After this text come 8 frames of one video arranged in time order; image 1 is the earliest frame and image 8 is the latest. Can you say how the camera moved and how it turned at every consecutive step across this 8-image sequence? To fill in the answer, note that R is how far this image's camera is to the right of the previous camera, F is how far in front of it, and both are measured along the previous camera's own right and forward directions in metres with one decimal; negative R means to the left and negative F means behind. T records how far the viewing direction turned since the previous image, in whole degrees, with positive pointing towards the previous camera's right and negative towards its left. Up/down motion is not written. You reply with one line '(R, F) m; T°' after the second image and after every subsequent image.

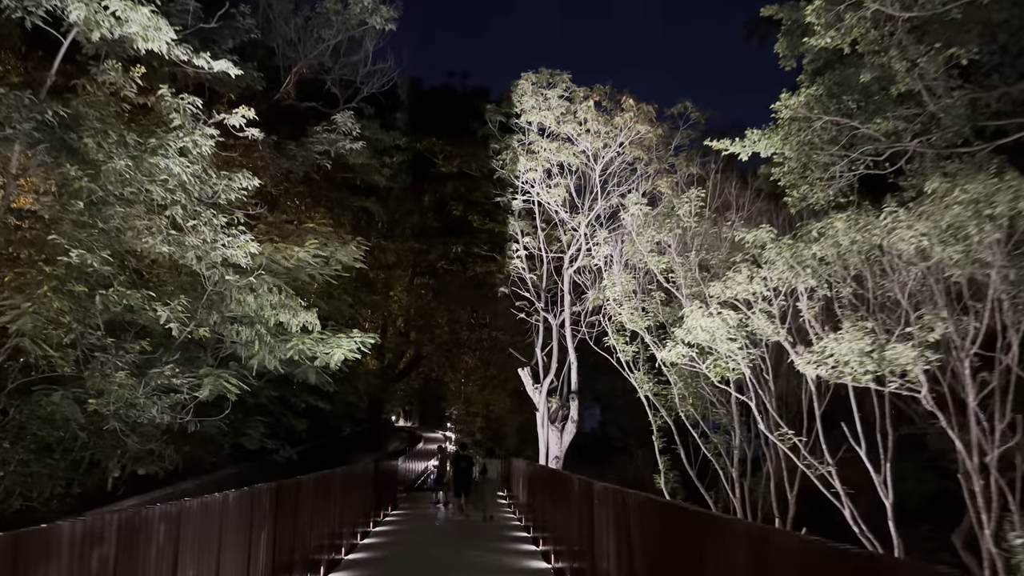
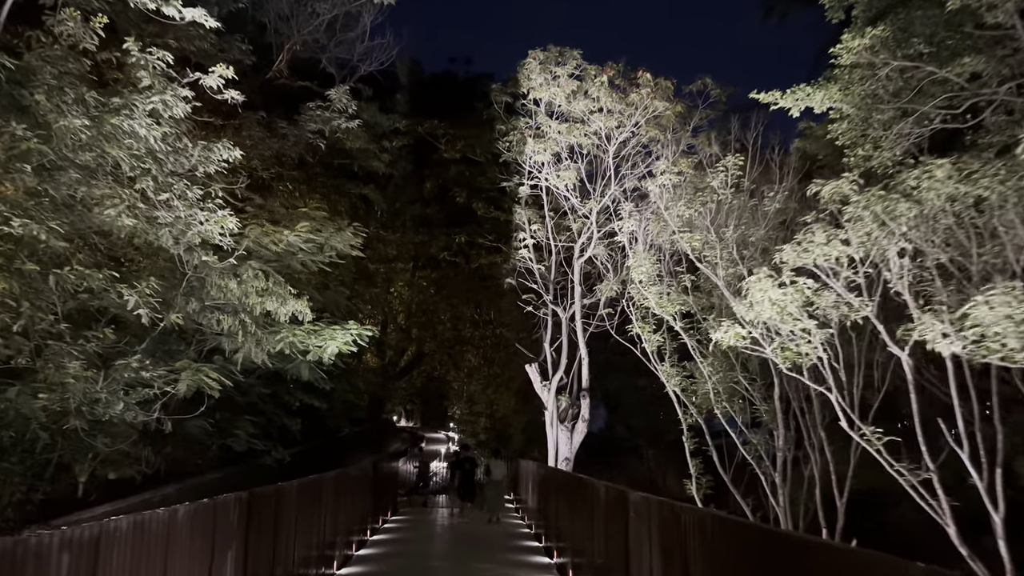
(-0.1, +1.0) m; 0°
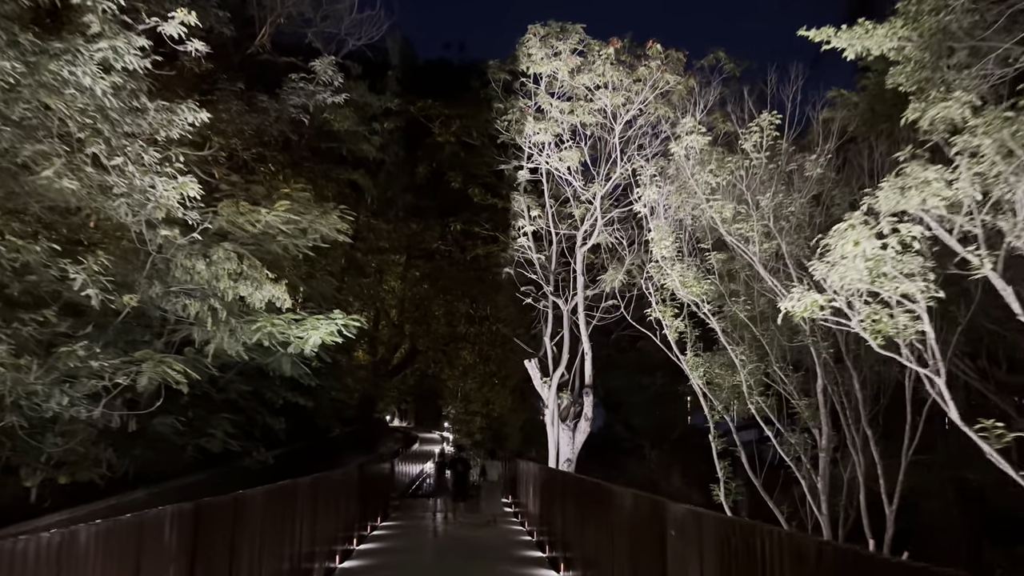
(-0.1, +1.0) m; 0°
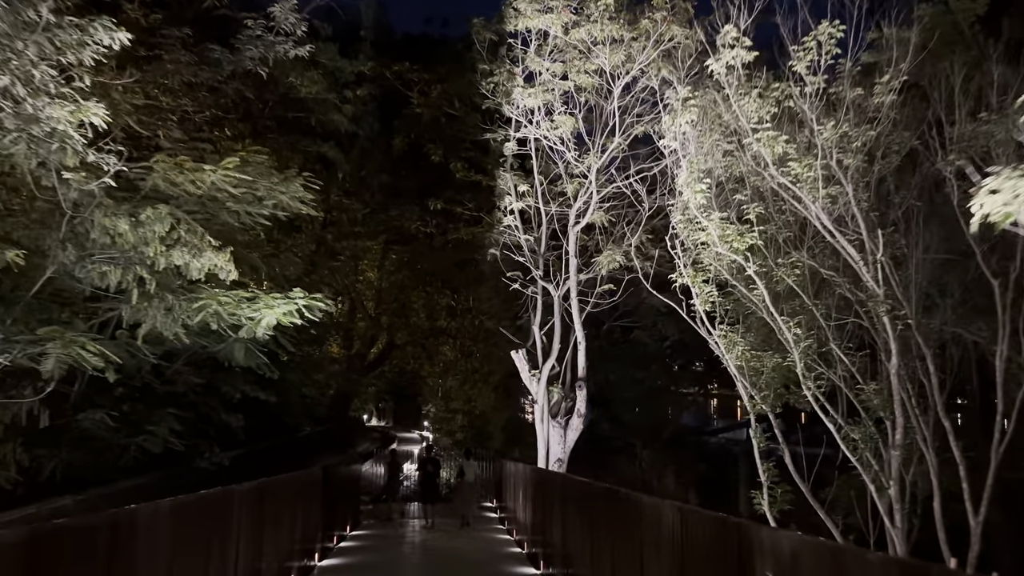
(-0.1, +1.4) m; +1°
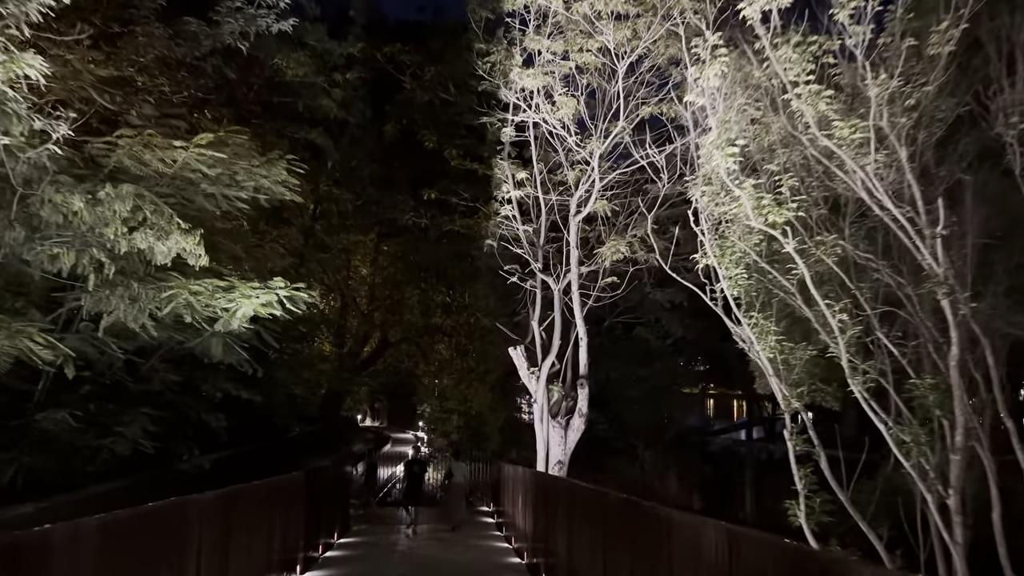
(0.0, +0.7) m; 0°
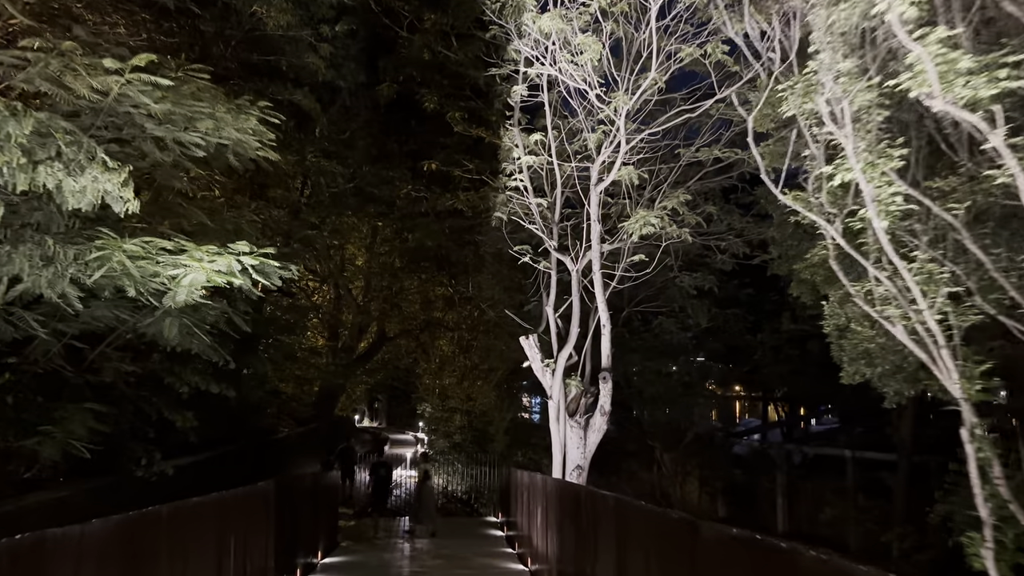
(-0.2, +1.6) m; 0°
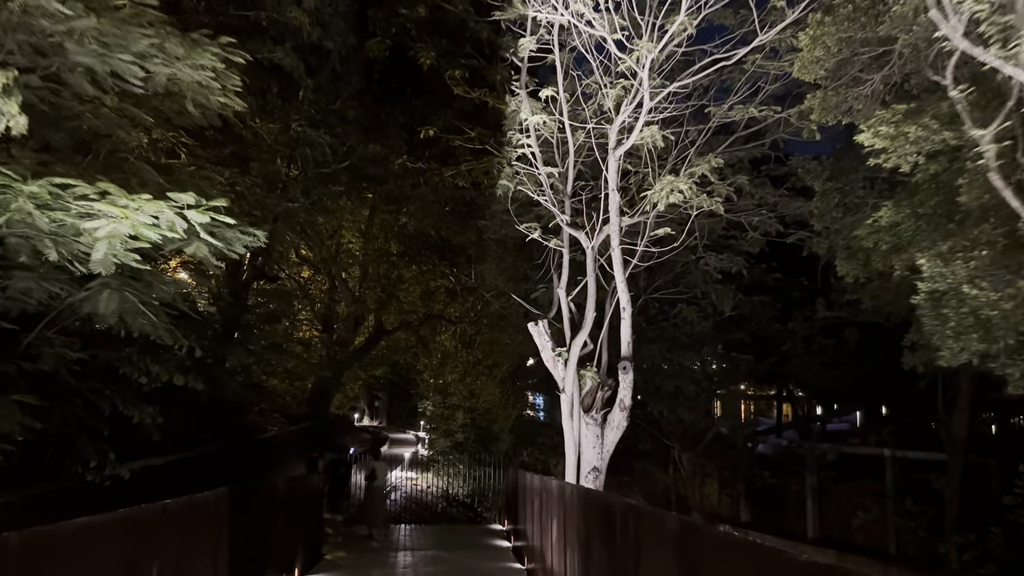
(0.0, +1.3) m; 0°
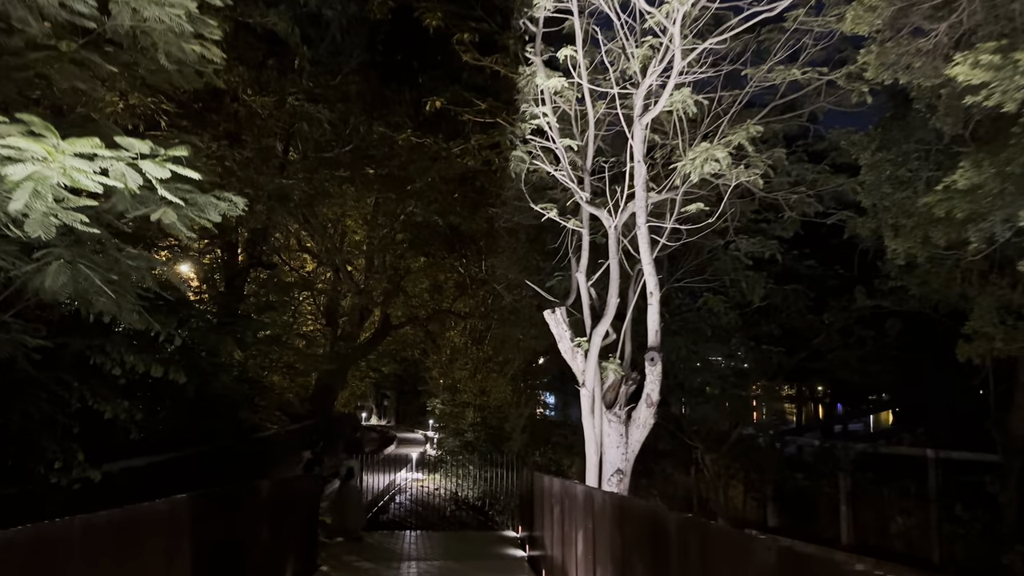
(-0.1, +0.9) m; -1°
